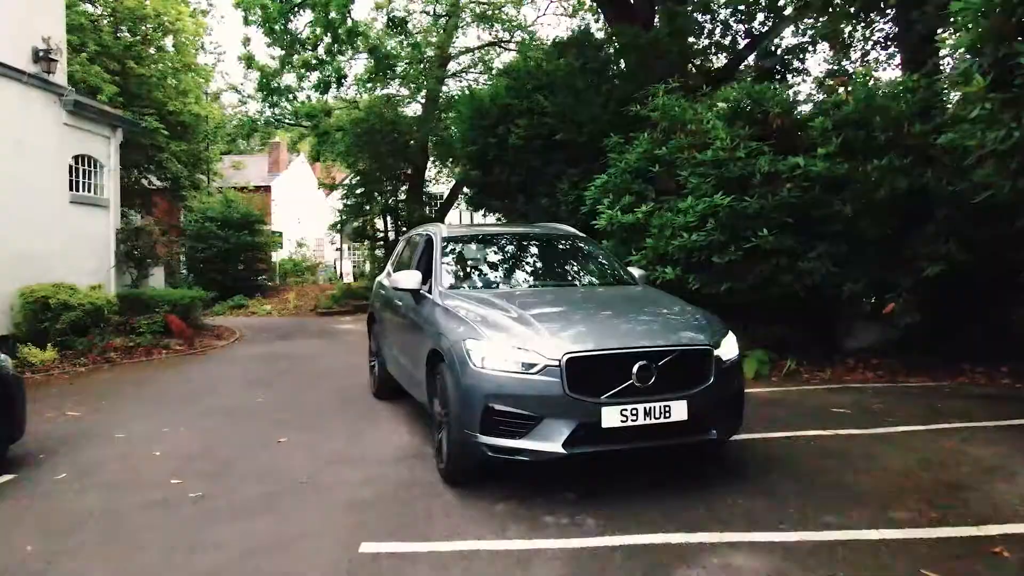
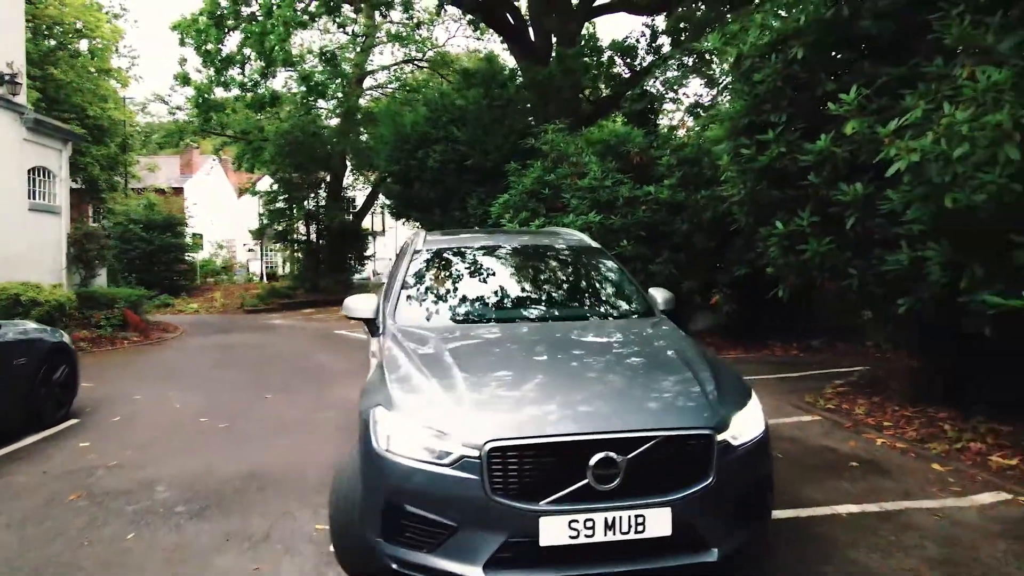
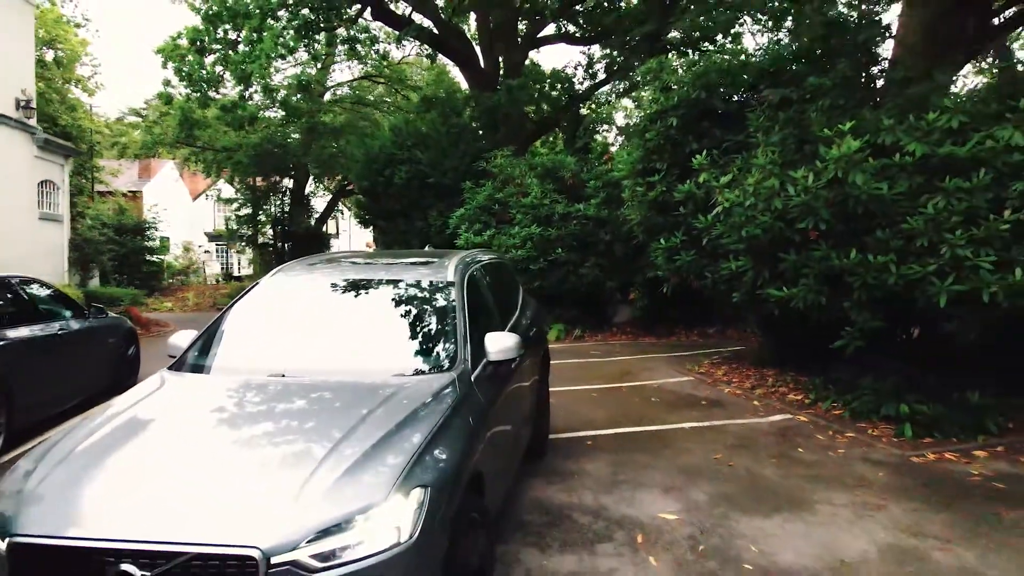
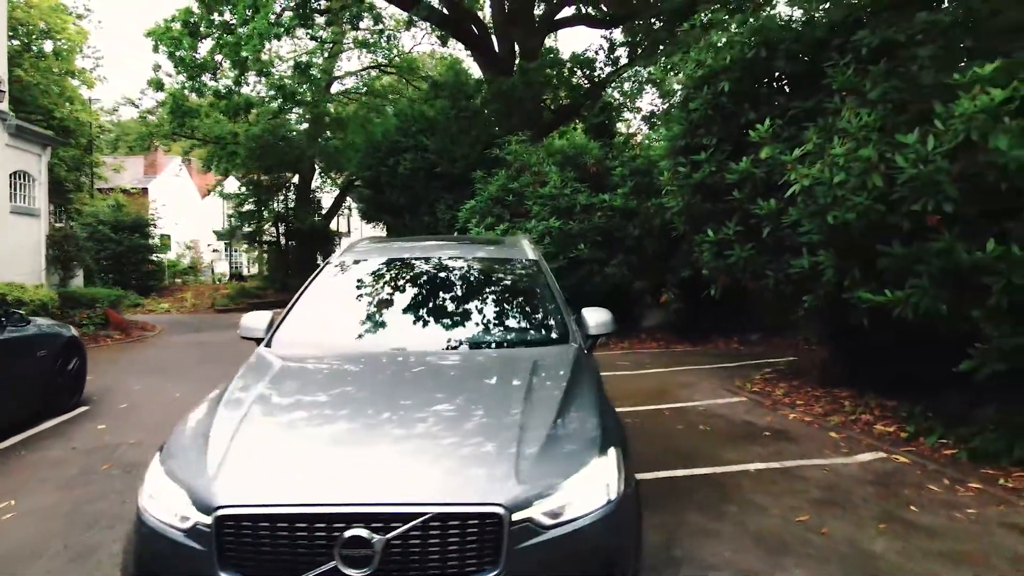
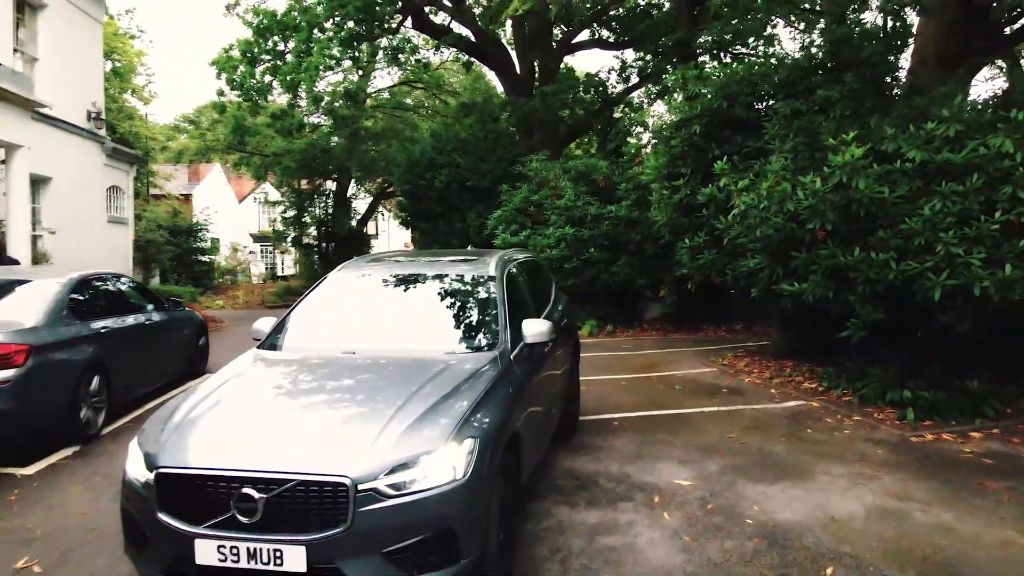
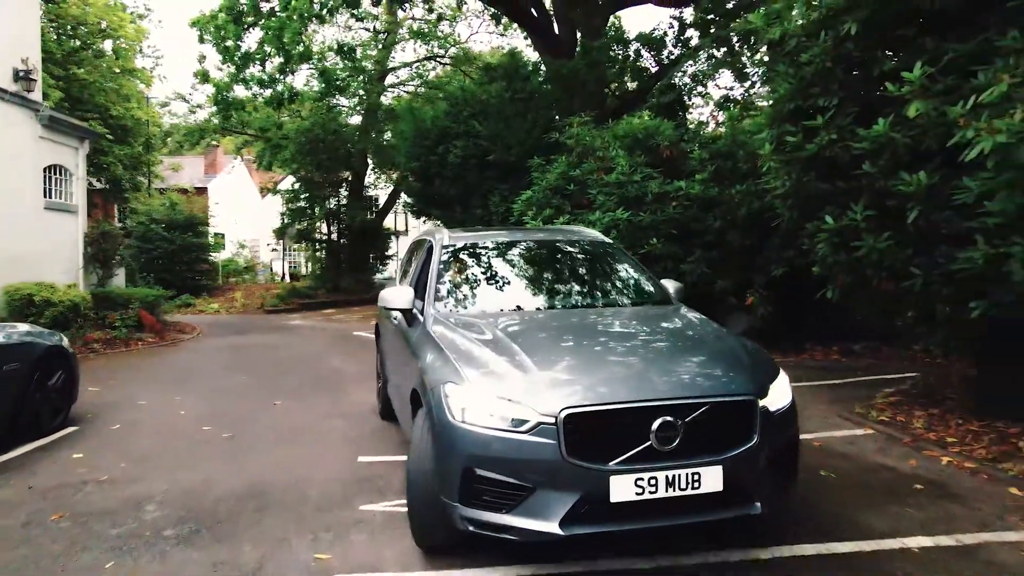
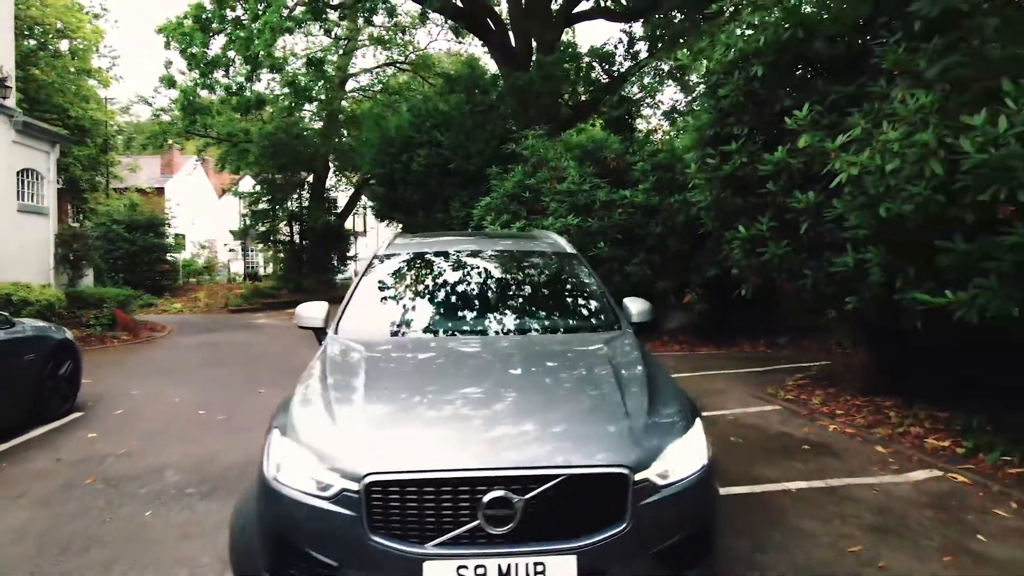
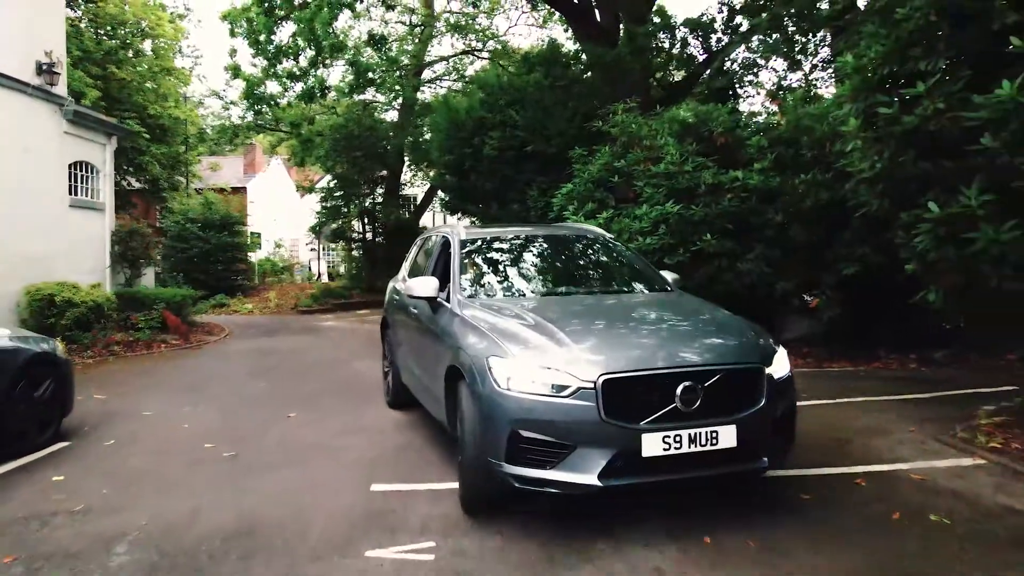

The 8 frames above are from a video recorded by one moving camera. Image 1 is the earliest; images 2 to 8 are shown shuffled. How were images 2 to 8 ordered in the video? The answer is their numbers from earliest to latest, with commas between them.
8, 6, 2, 7, 4, 3, 5
